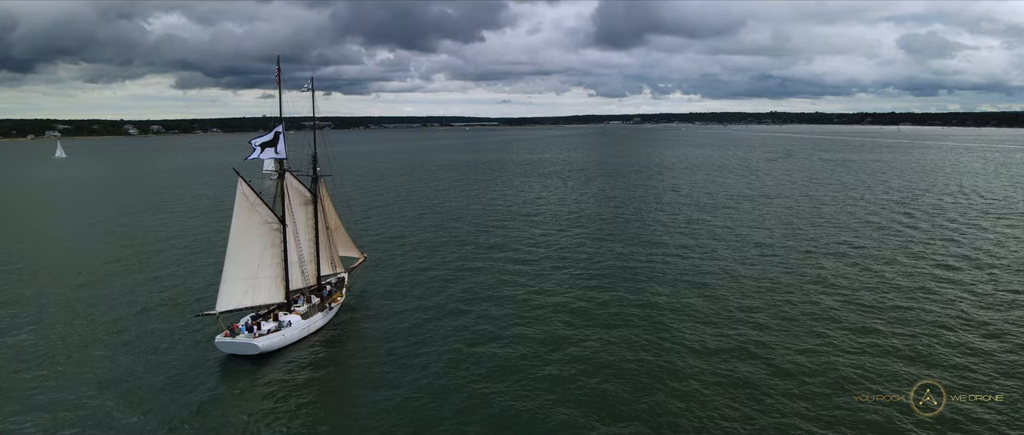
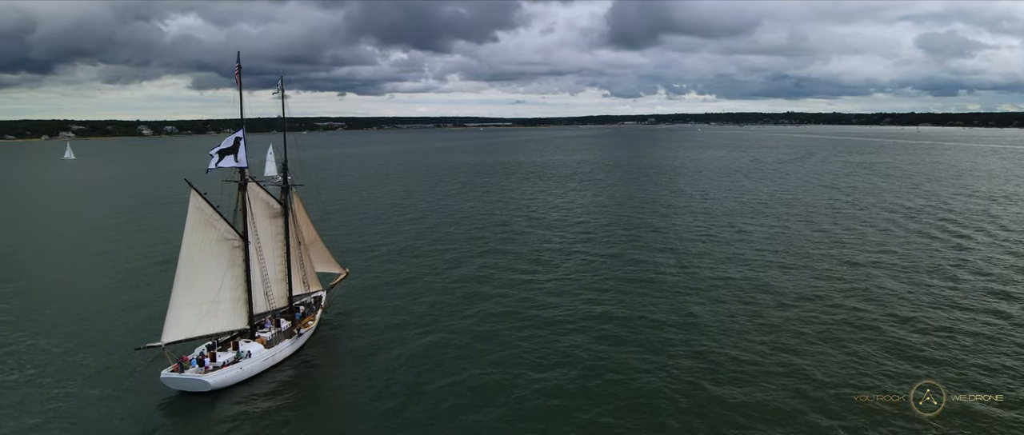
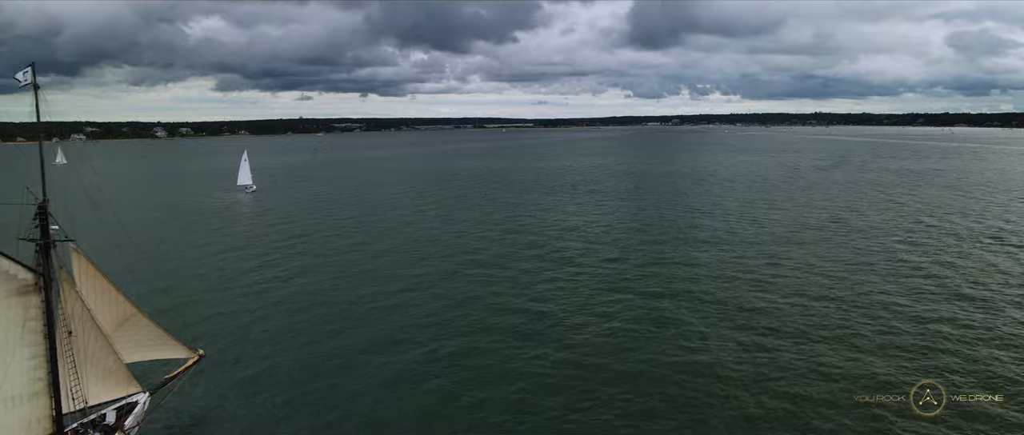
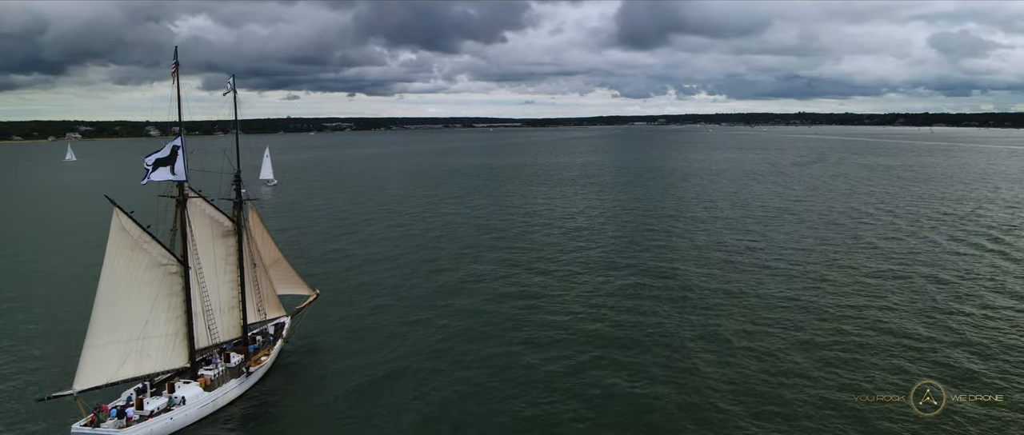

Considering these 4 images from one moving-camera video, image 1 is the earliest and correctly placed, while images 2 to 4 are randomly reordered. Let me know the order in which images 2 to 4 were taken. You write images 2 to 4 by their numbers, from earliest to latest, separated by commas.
2, 4, 3
